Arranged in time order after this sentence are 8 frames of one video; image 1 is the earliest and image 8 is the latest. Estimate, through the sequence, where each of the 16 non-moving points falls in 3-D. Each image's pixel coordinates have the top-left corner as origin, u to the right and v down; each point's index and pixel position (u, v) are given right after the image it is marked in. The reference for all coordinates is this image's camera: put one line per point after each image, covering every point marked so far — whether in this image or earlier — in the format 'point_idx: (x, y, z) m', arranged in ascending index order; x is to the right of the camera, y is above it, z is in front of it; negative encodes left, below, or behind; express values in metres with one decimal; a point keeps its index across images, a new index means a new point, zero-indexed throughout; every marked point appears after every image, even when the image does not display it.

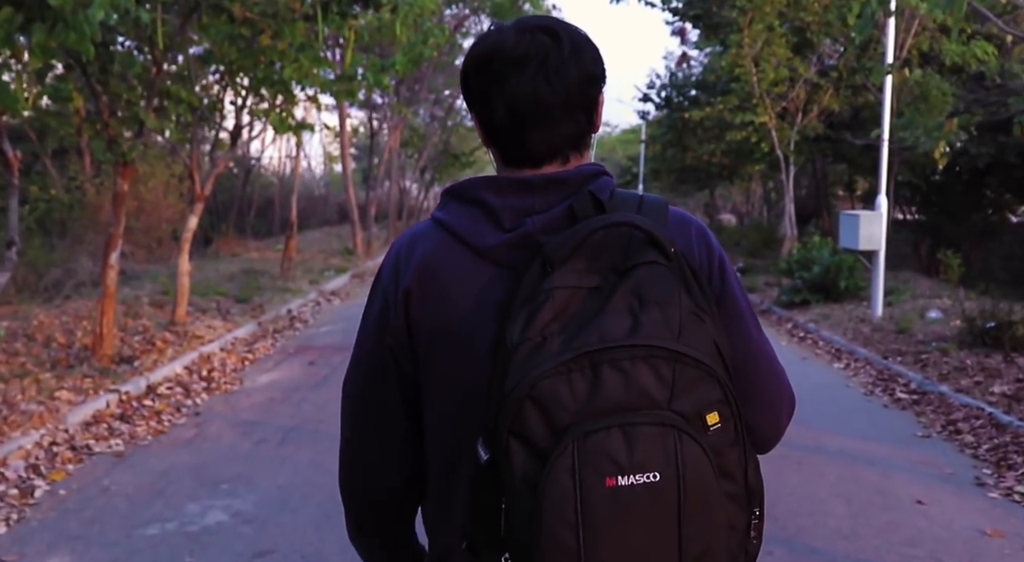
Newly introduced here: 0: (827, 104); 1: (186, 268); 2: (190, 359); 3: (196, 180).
0: (+6.7, +3.7, +18.2) m
1: (-4.3, +0.2, +11.6) m
2: (-3.6, -0.9, +9.6) m
3: (-4.4, +1.4, +11.9) m
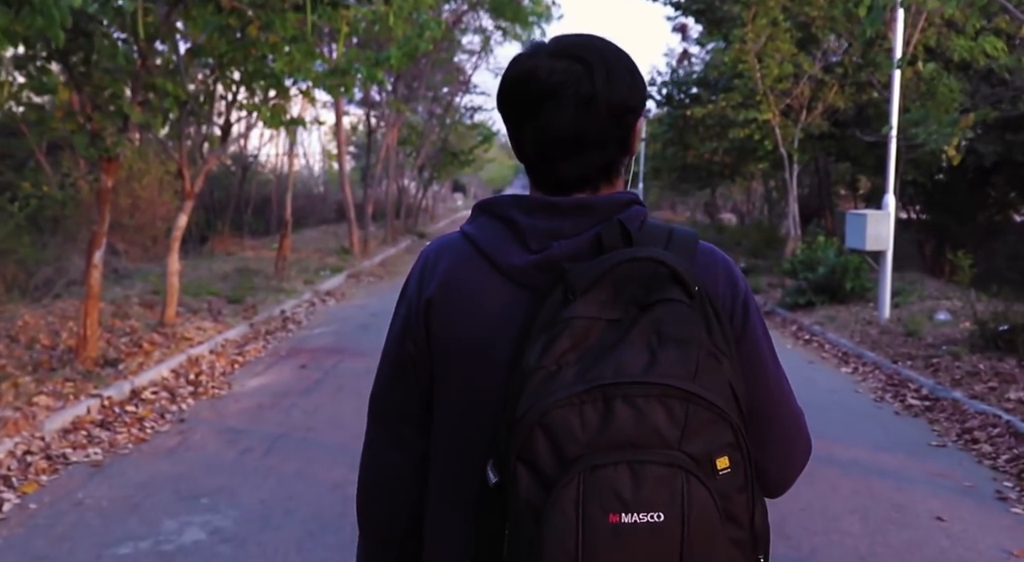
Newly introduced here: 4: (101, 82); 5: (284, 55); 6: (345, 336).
0: (+6.6, +3.7, +17.9) m
1: (-4.4, +0.2, +11.3) m
2: (-3.6, -0.9, +9.3) m
3: (-4.4, +1.4, +11.5) m
4: (-4.2, +2.0, +8.9) m
5: (-2.7, +2.7, +10.3) m
6: (-2.3, -0.8, +11.8) m
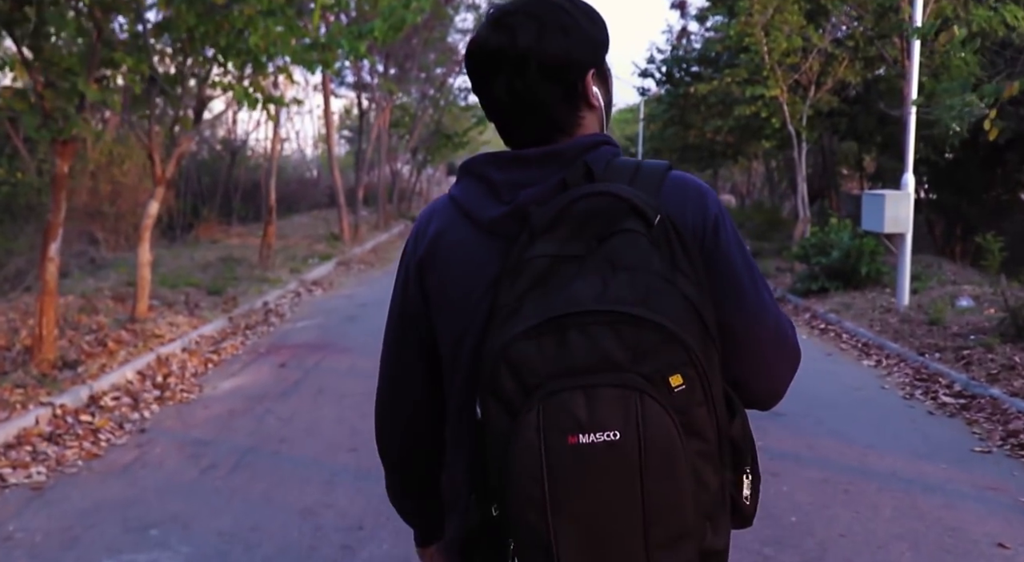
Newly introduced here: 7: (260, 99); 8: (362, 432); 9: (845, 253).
0: (+6.5, +4.1, +17.1) m
1: (-4.4, +0.3, +10.6) m
2: (-3.6, -0.8, +8.6) m
3: (-4.4, +1.5, +10.8) m
4: (-4.3, +2.1, +8.1) m
5: (-2.8, +2.8, +9.5) m
6: (-2.3, -0.6, +11.1) m
7: (-3.1, +2.2, +10.7) m
8: (-1.2, -1.2, +6.7) m
9: (+5.2, +0.4, +13.5) m
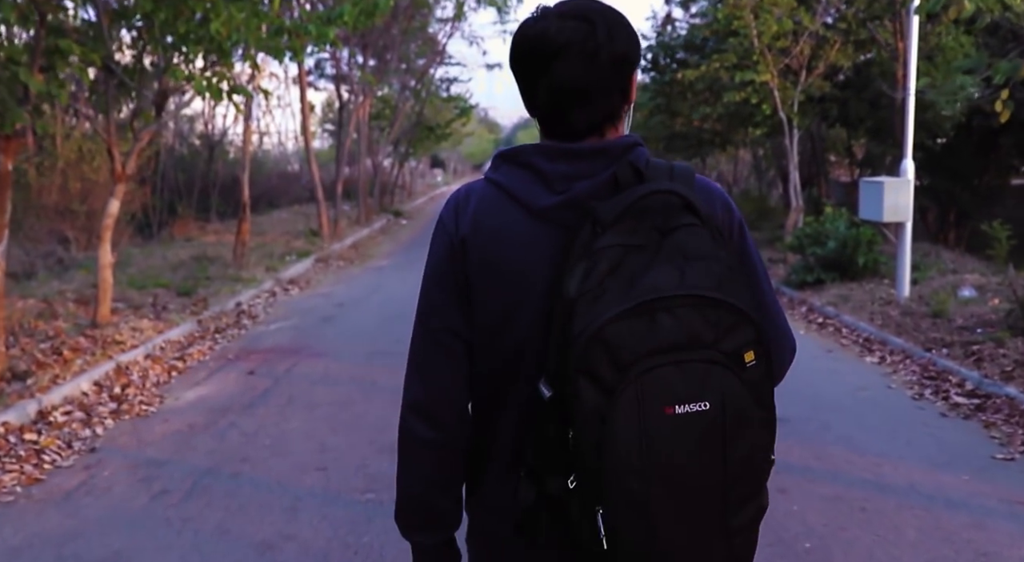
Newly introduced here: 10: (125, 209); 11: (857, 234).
0: (+6.2, +4.2, +16.7) m
1: (-4.6, +0.3, +10.0) m
2: (-3.8, -0.8, +8.0) m
3: (-4.7, +1.5, +10.1) m
4: (-4.5, +2.0, +7.5) m
5: (-3.0, +2.7, +8.9) m
6: (-2.5, -0.6, +10.5) m
7: (-3.4, +2.2, +10.1) m
8: (-1.3, -1.2, +6.2) m
9: (+4.9, +0.6, +13.0) m
10: (-8.9, +1.7, +19.9) m
11: (+5.4, +0.7, +13.6) m
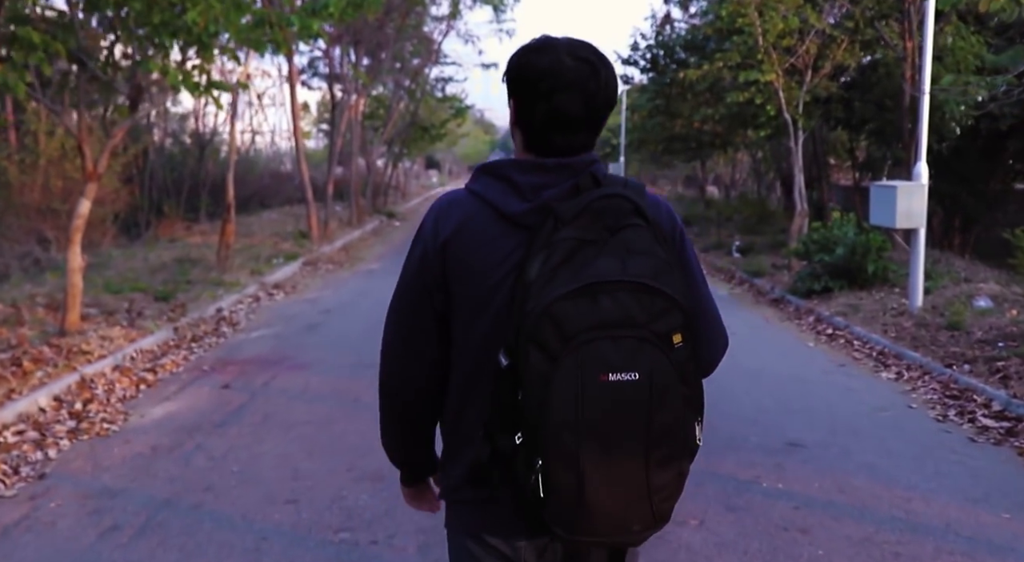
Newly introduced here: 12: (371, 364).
0: (+6.1, +4.1, +16.2) m
1: (-4.7, +0.2, +9.4) m
2: (-3.8, -0.9, +7.4) m
3: (-4.7, +1.4, +9.6) m
4: (-4.5, +2.0, +6.9) m
5: (-3.0, +2.7, +8.3) m
6: (-2.6, -0.7, +9.9) m
7: (-3.4, +2.2, +9.5) m
8: (-1.3, -1.3, +5.6) m
9: (+4.9, +0.4, +12.5) m
10: (-9.0, +1.6, +19.3) m
11: (+5.4, +0.6, +13.1) m
12: (-1.4, -0.9, +8.8) m
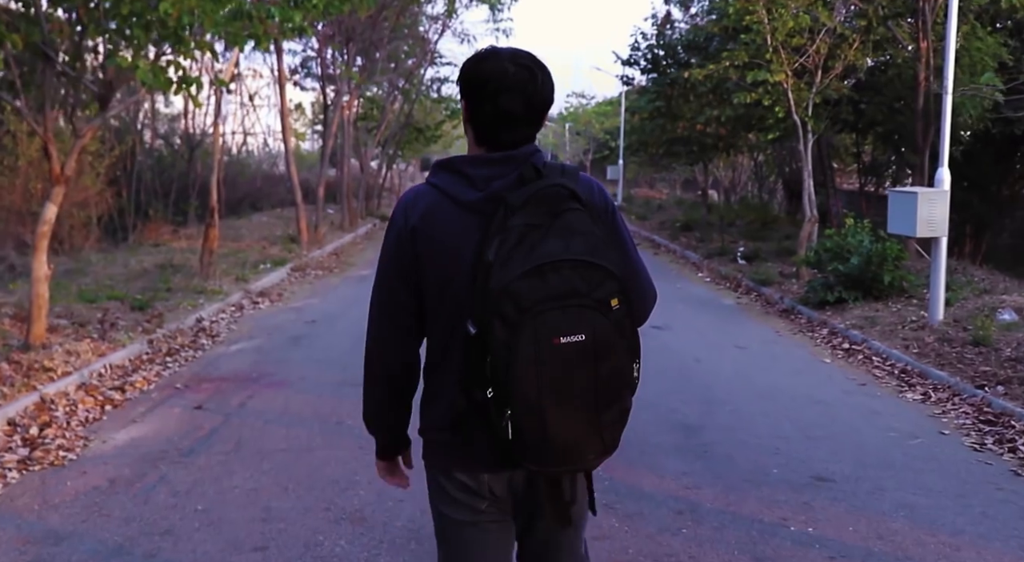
0: (+6.1, +4.0, +15.6) m
1: (-4.7, +0.1, +8.8) m
2: (-3.8, -1.0, +6.8) m
3: (-4.7, +1.3, +8.9) m
4: (-4.5, +1.9, +6.3) m
5: (-3.0, +2.6, +7.7) m
6: (-2.6, -0.8, +9.3) m
7: (-3.4, +2.1, +8.9) m
8: (-1.3, -1.4, +5.0) m
9: (+4.8, +0.3, +11.9) m
10: (-9.1, +1.5, +18.6) m
11: (+5.3, +0.5, +12.5) m
12: (-1.5, -1.0, +8.2) m
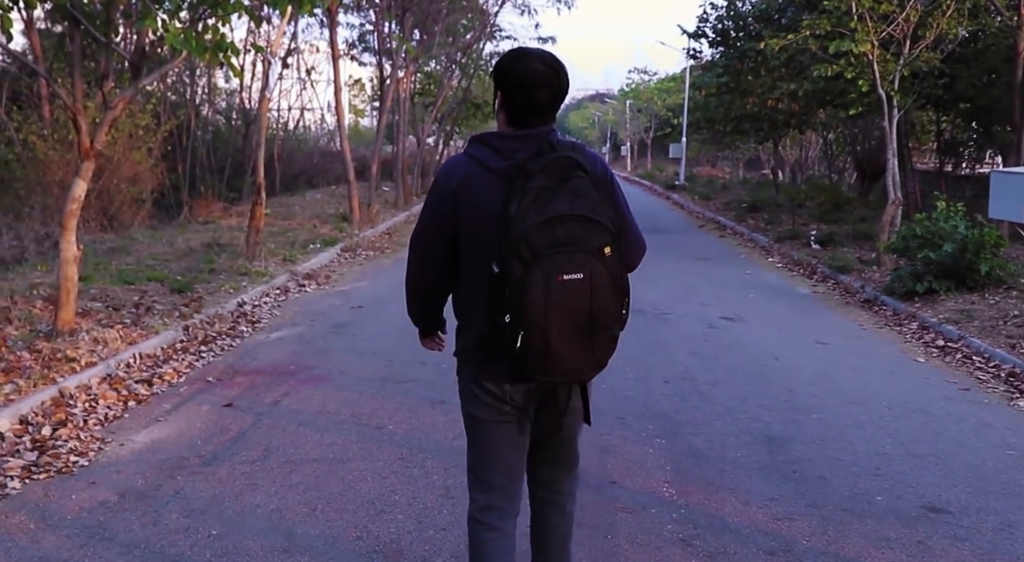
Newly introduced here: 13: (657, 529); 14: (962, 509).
0: (+7.1, +4.1, +14.2) m
1: (-4.1, +0.3, +8.2) m
2: (-3.4, -0.9, +6.2) m
3: (-4.1, +1.5, +8.4) m
4: (-4.1, +2.0, +5.7) m
5: (-2.5, +2.7, +7.0) m
6: (-2.0, -0.6, +8.7) m
7: (-2.8, +2.2, +8.3) m
8: (-1.0, -1.3, +4.3) m
9: (+5.6, +0.4, +10.7) m
10: (-7.8, +2.0, +18.3) m
11: (+6.1, +0.6, +11.3) m
12: (-0.9, -0.8, +7.5) m
13: (+0.8, -1.4, +4.9) m
14: (+2.7, -1.4, +5.1) m
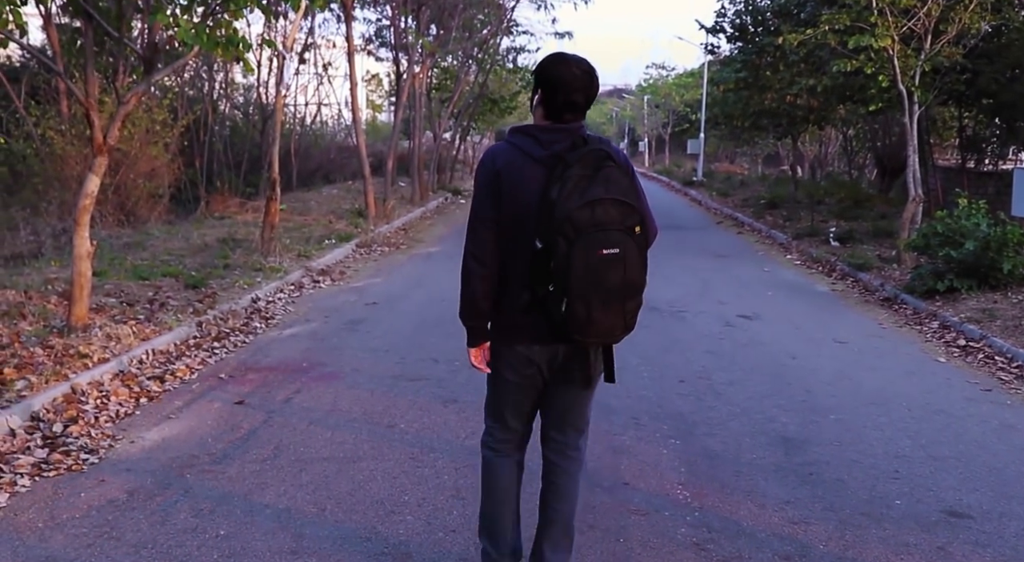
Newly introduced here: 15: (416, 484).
0: (+7.4, +4.2, +14.0) m
1: (-4.0, +0.3, +8.2) m
2: (-3.3, -0.8, +6.2) m
3: (-4.0, +1.5, +8.4) m
4: (-4.0, +2.0, +5.7) m
5: (-2.4, +2.7, +7.0) m
6: (-1.9, -0.6, +8.6) m
7: (-2.7, +2.3, +8.2) m
8: (-1.0, -1.3, +4.3) m
9: (+5.7, +0.4, +10.5) m
10: (-7.5, +2.1, +18.4) m
11: (+6.3, +0.6, +11.1) m
12: (-0.8, -0.8, +7.4) m
13: (+0.9, -1.4, +4.8) m
14: (+2.7, -1.4, +5.0) m
15: (-0.6, -1.2, +5.2) m
